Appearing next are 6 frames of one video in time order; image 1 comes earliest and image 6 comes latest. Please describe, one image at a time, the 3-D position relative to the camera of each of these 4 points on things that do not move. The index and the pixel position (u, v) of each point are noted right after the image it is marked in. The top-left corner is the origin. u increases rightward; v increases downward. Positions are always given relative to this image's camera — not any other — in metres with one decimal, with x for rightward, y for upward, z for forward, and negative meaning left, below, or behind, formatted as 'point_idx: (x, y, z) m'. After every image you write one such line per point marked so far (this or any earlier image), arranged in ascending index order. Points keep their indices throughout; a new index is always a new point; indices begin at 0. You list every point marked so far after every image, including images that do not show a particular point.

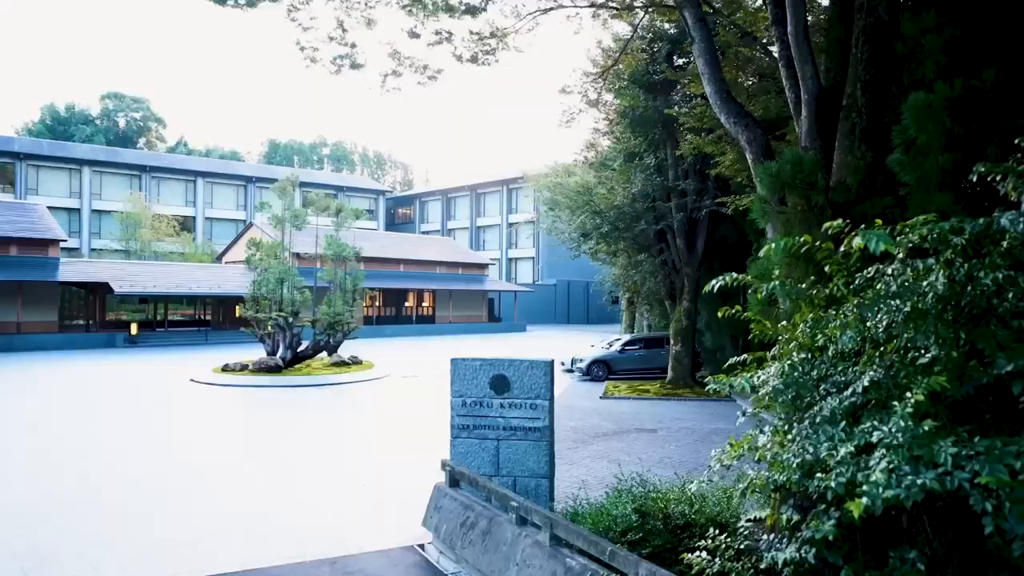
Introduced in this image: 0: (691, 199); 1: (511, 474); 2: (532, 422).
0: (+4.5, +2.3, +18.7) m
1: (0.0, -1.9, +7.8) m
2: (+0.2, -1.4, +7.7) m
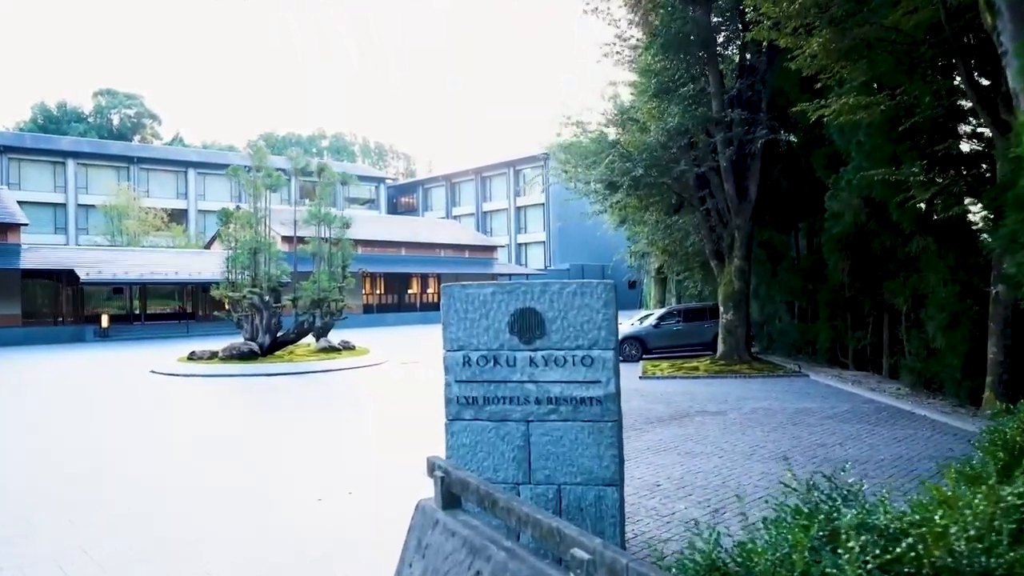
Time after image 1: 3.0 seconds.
0: (+4.7, +3.2, +15.4) m
1: (+0.2, -1.2, +4.6) m
2: (+0.4, -0.6, +4.5) m
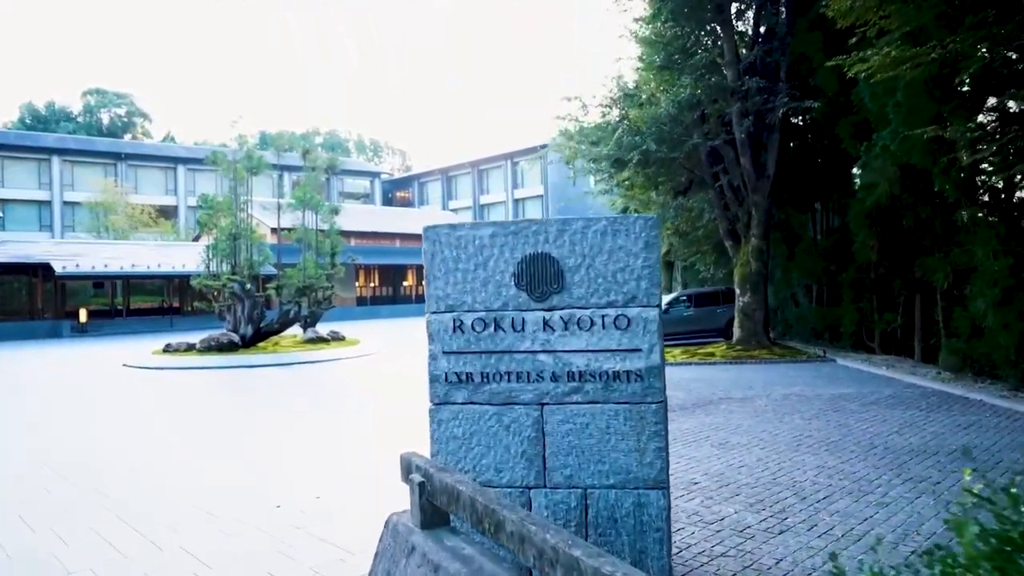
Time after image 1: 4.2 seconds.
0: (+4.7, +3.6, +14.2) m
1: (+0.3, -0.9, +3.4) m
2: (+0.5, -0.3, +3.4) m
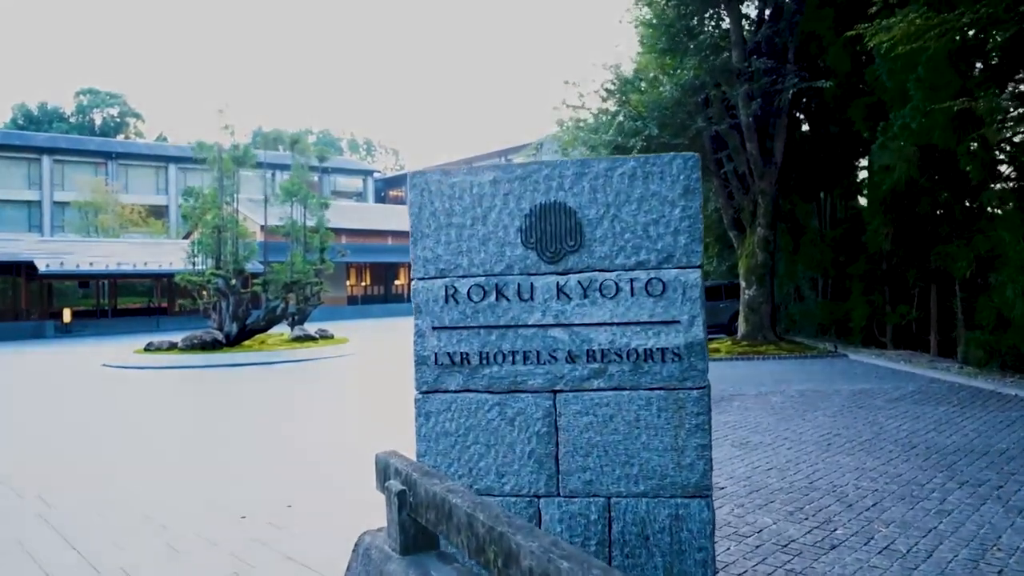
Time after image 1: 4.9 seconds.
0: (+4.6, +3.7, +13.6) m
1: (+0.3, -0.7, +2.7) m
2: (+0.5, -0.2, +2.7) m
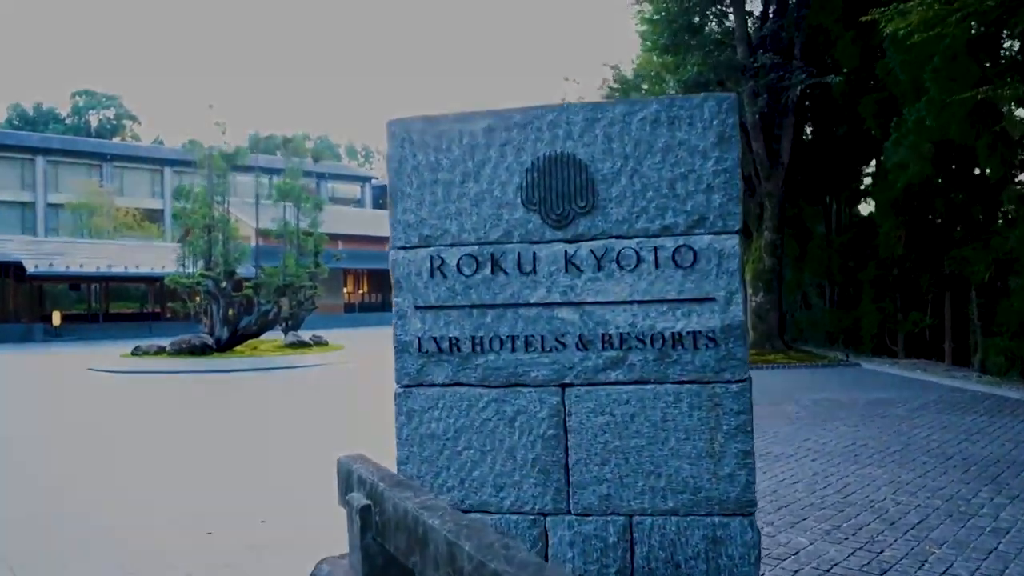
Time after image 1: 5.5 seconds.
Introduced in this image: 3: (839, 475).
0: (+4.6, +3.6, +13.2) m
1: (+0.3, -0.7, +2.3) m
2: (+0.5, -0.1, +2.2) m
3: (+2.2, -1.2, +4.9) m
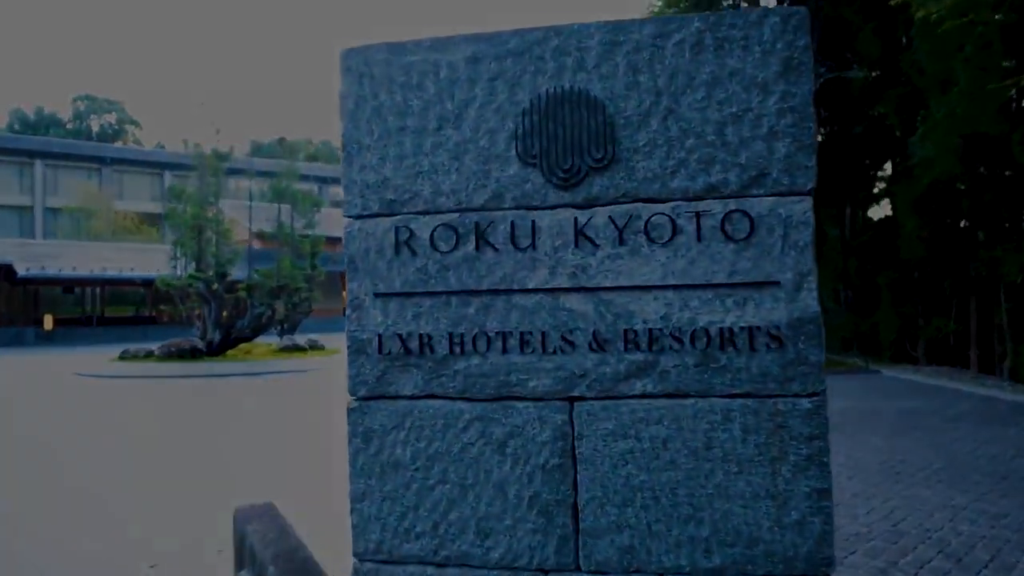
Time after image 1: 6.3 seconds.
0: (+4.7, +3.6, +12.6) m
1: (+0.3, -0.6, +1.7) m
2: (+0.5, 0.0, +1.6) m
3: (+2.1, -1.2, +4.3) m
